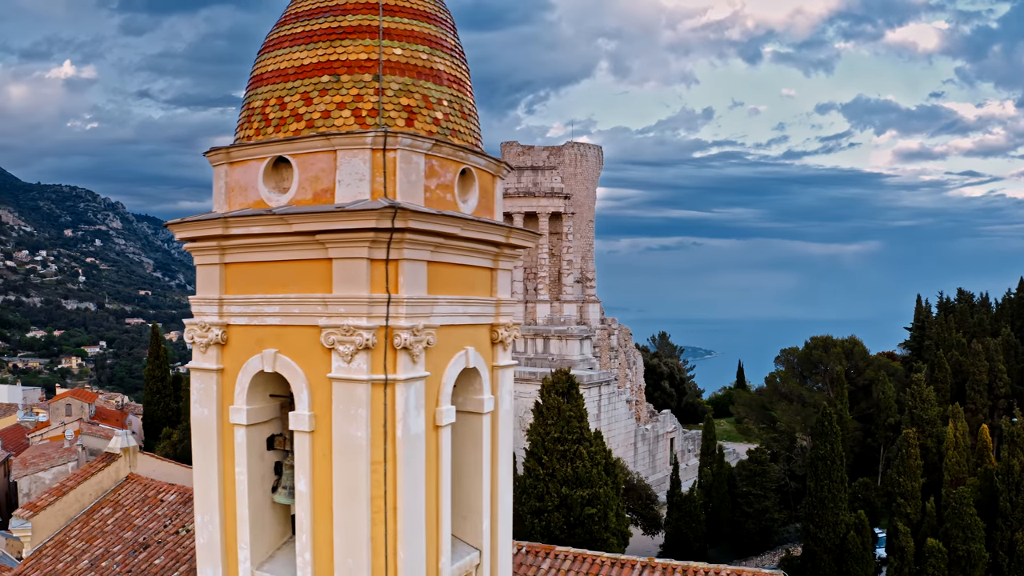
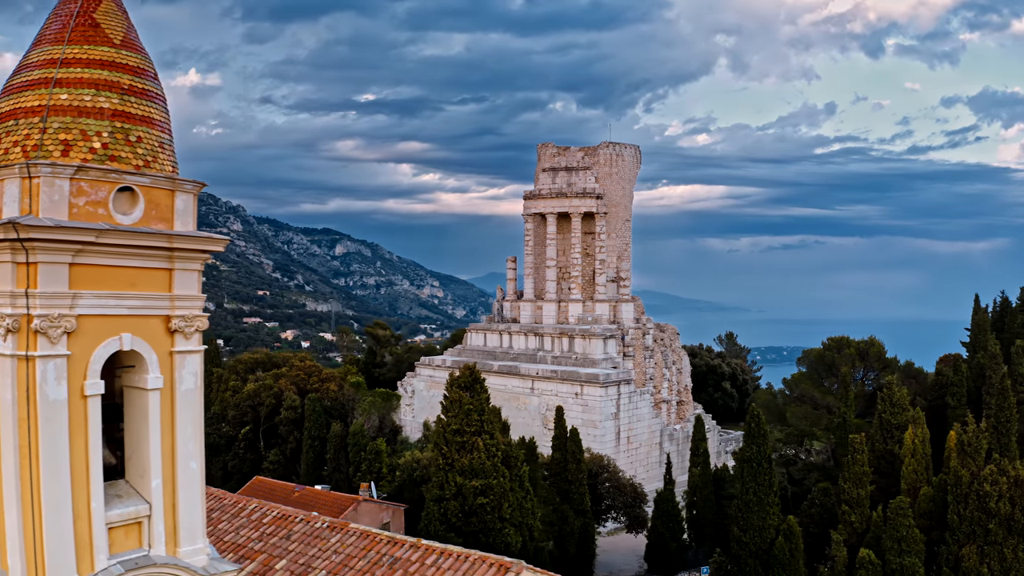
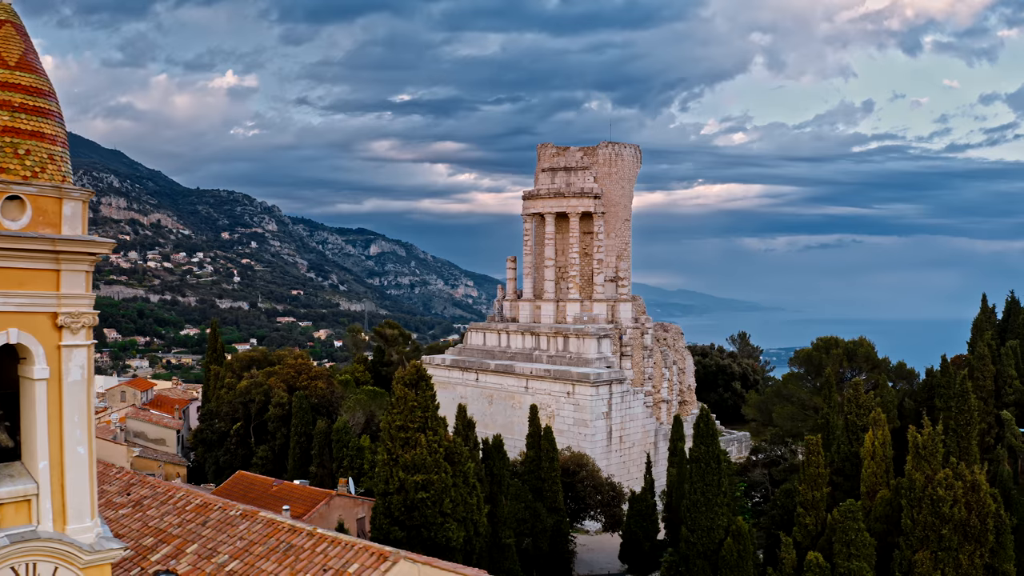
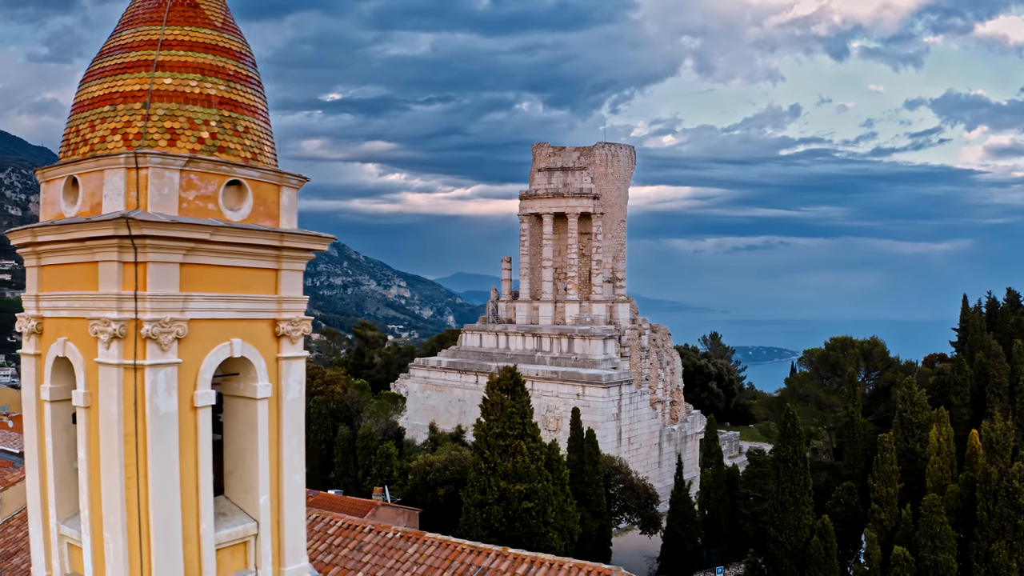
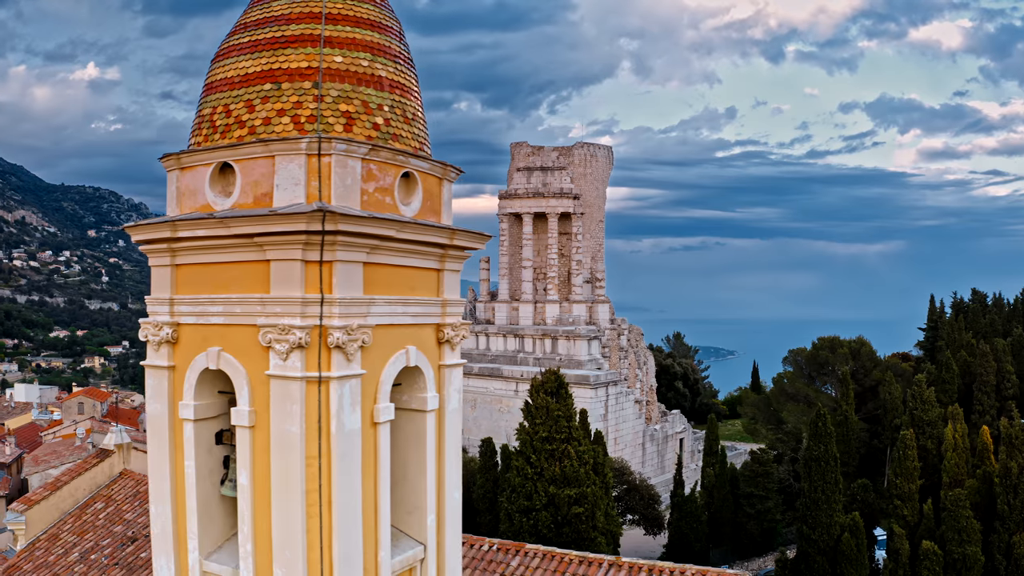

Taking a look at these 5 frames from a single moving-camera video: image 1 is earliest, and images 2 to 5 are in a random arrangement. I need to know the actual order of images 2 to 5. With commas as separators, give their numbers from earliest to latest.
5, 4, 2, 3
